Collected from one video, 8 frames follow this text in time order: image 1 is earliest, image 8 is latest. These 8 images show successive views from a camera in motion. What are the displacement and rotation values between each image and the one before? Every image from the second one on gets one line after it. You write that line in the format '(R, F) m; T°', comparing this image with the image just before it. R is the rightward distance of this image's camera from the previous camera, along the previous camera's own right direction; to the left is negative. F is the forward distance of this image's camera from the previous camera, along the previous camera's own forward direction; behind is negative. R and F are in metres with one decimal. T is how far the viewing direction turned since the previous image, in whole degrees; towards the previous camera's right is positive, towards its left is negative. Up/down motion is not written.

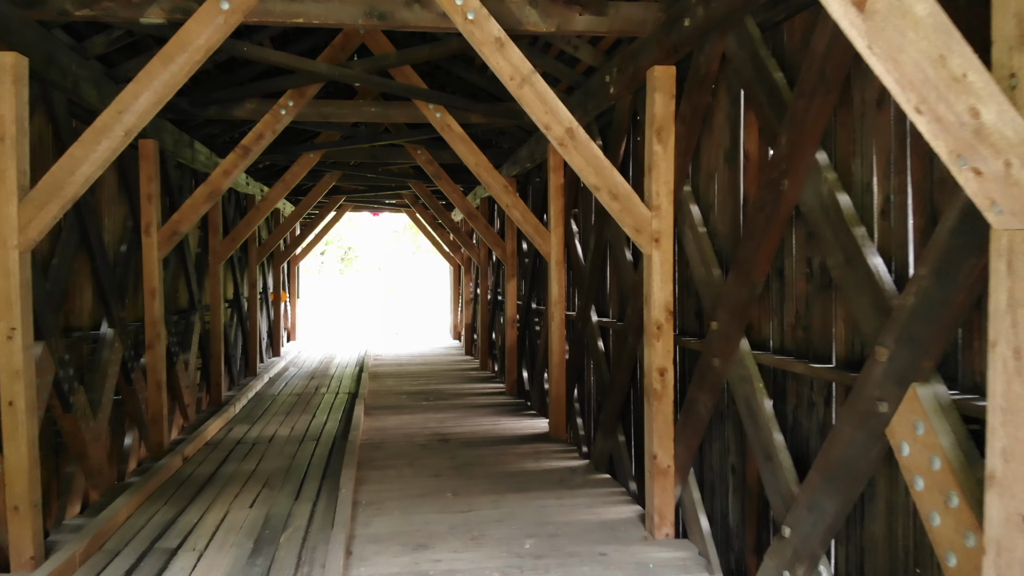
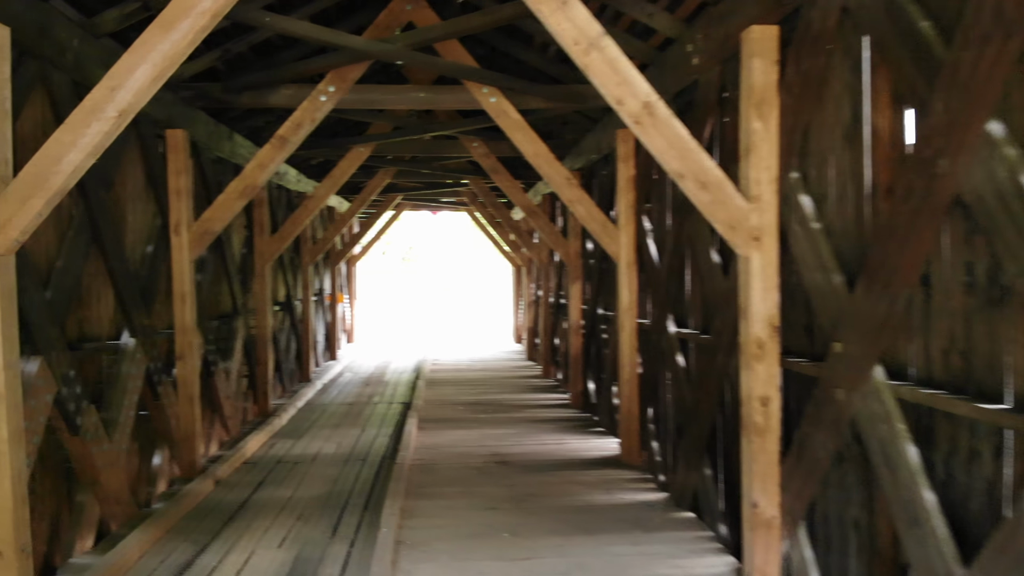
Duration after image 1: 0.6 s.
(0.0, +0.5) m; -4°
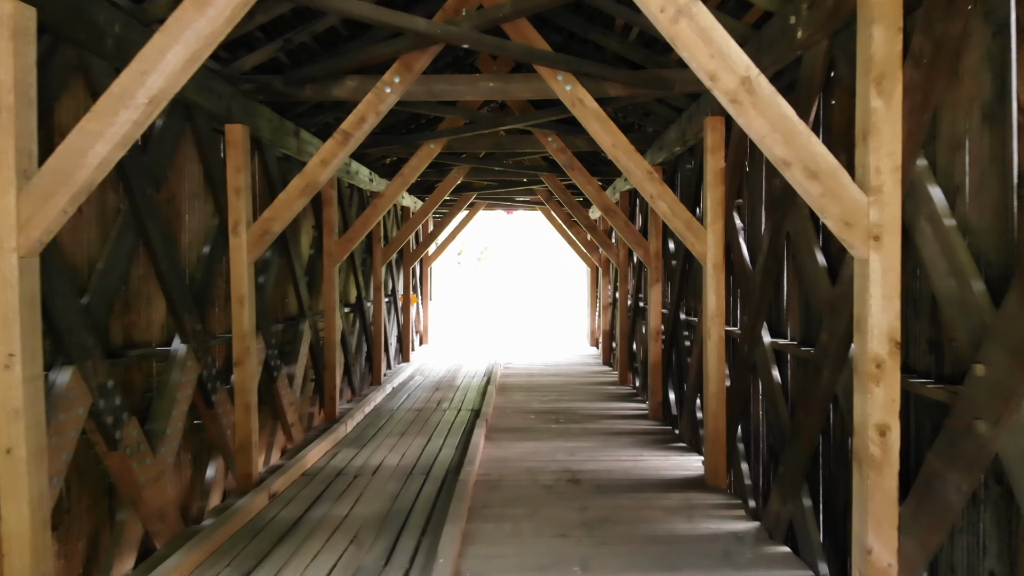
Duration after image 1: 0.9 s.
(0.0, +0.3) m; -5°
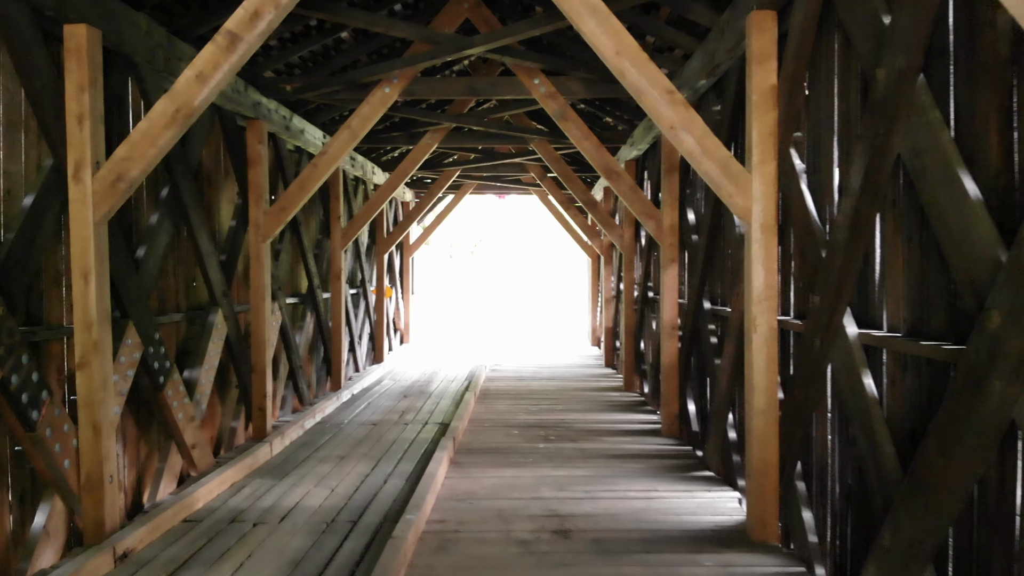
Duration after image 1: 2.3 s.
(+0.1, +1.1) m; 0°
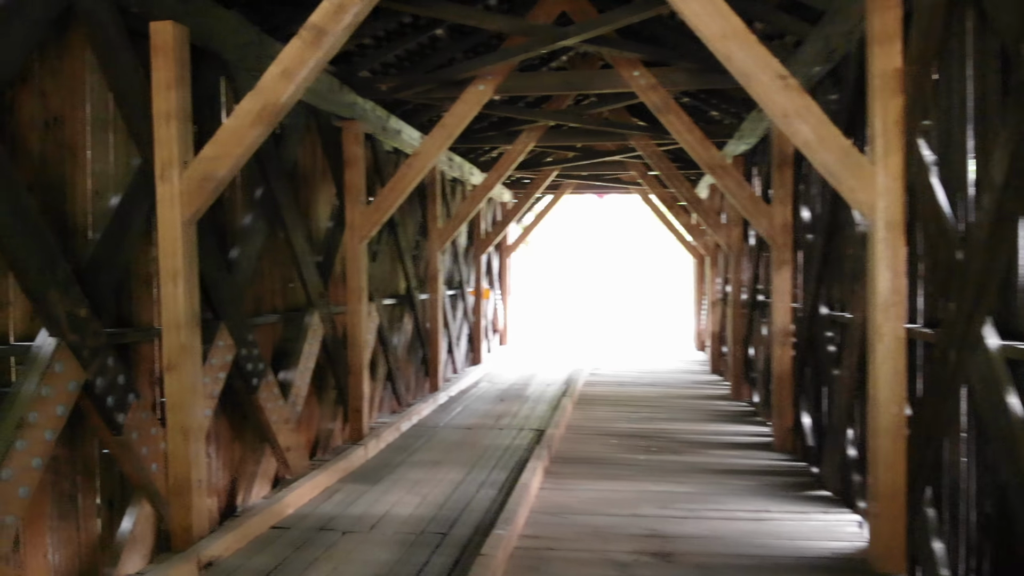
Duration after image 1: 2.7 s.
(0.0, +0.2) m; -6°
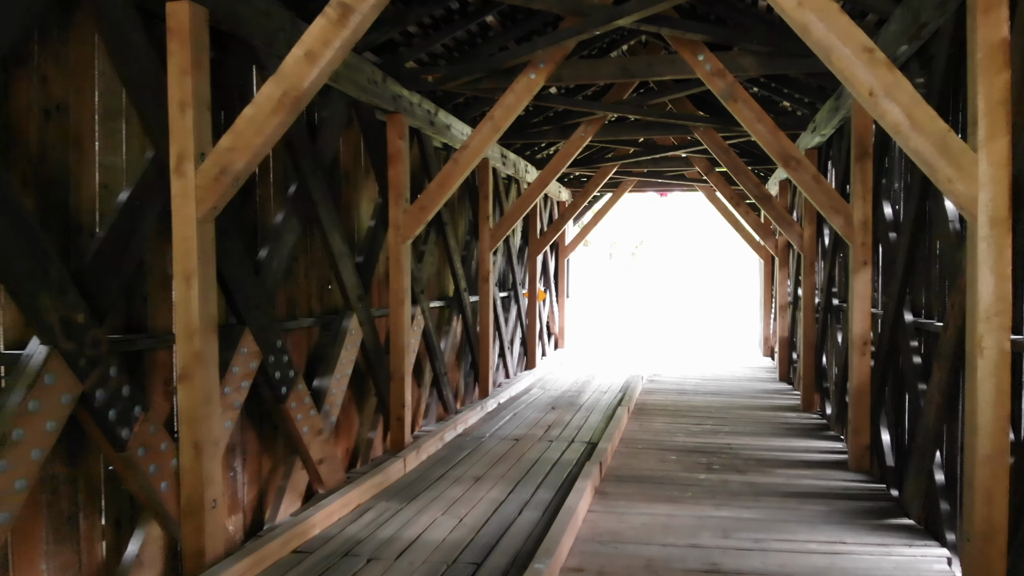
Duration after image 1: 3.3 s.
(+0.1, +0.3) m; -4°
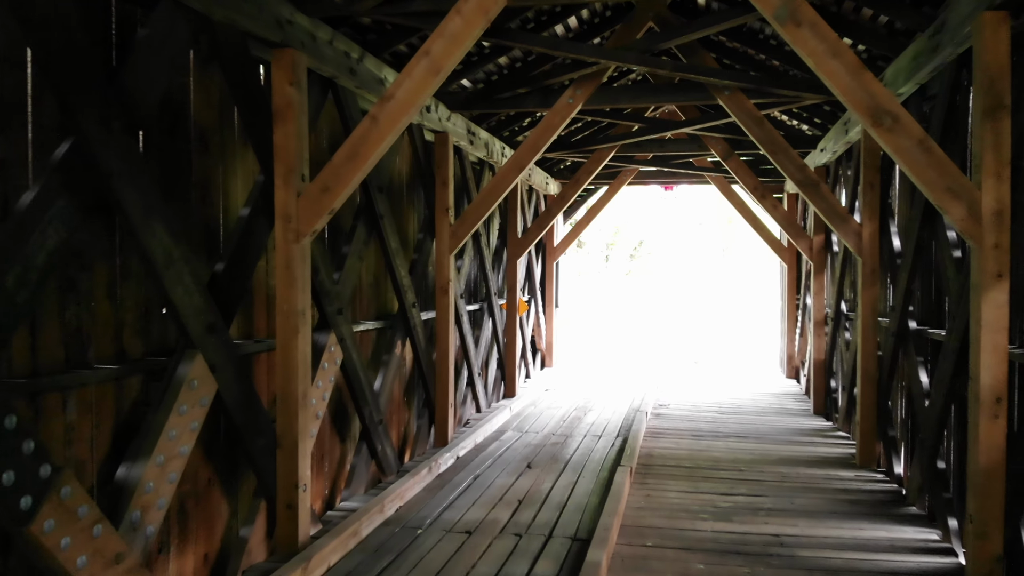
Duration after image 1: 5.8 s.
(+0.1, +1.3) m; 0°
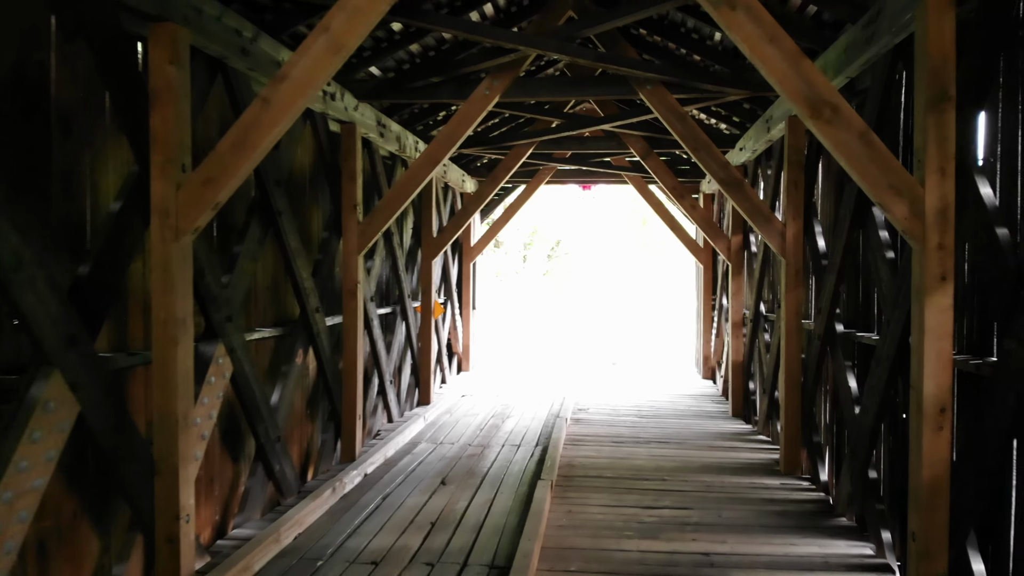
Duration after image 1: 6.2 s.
(0.0, +0.2) m; +5°
